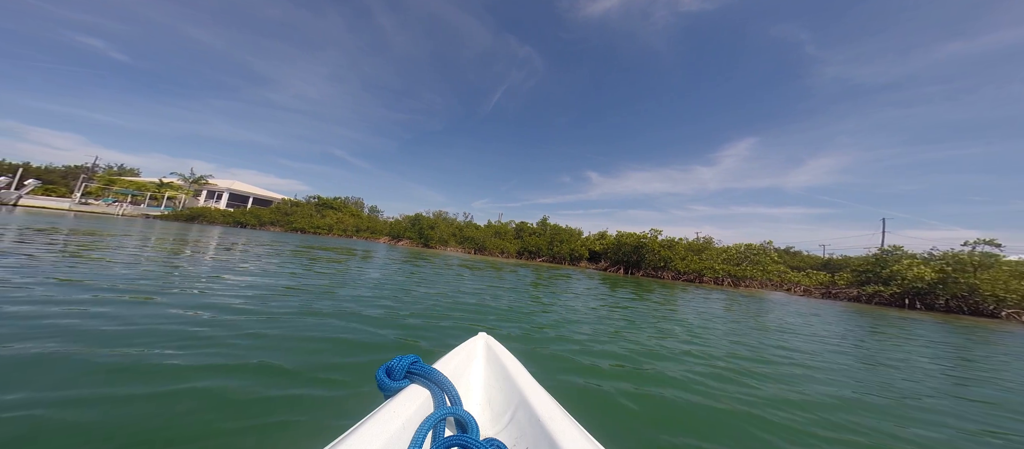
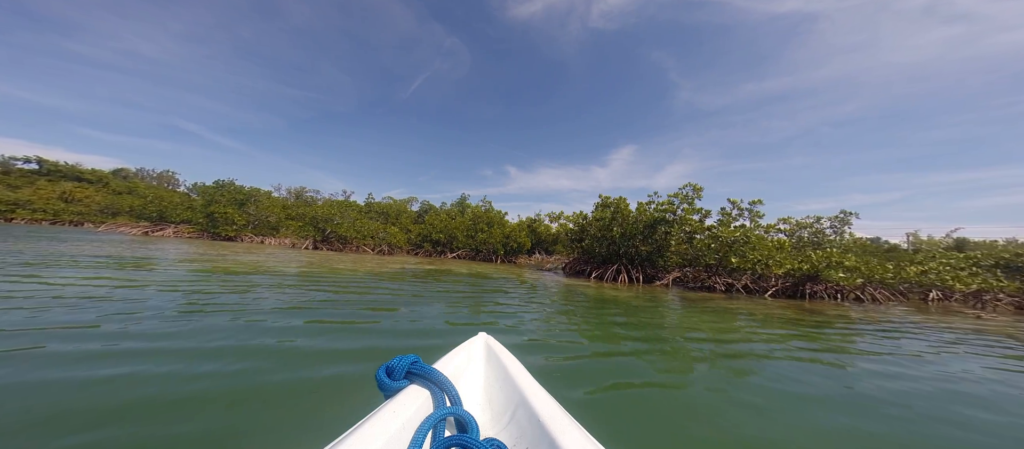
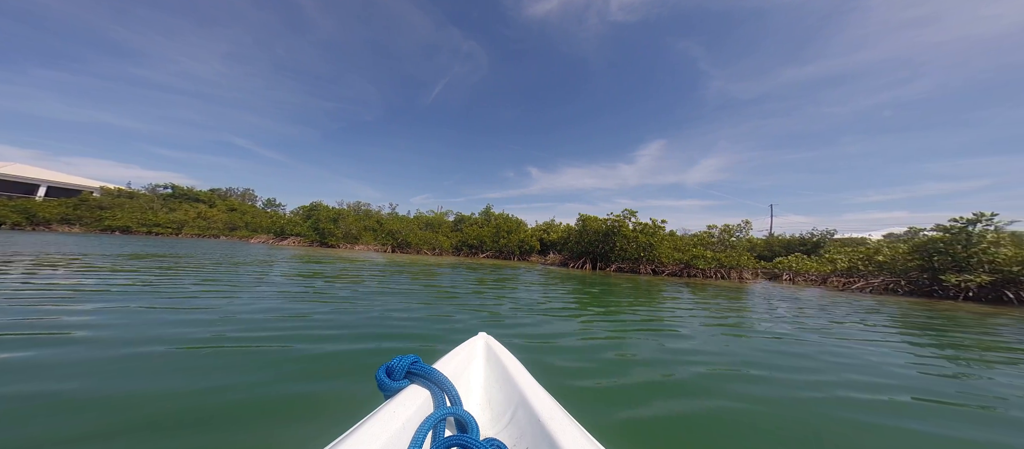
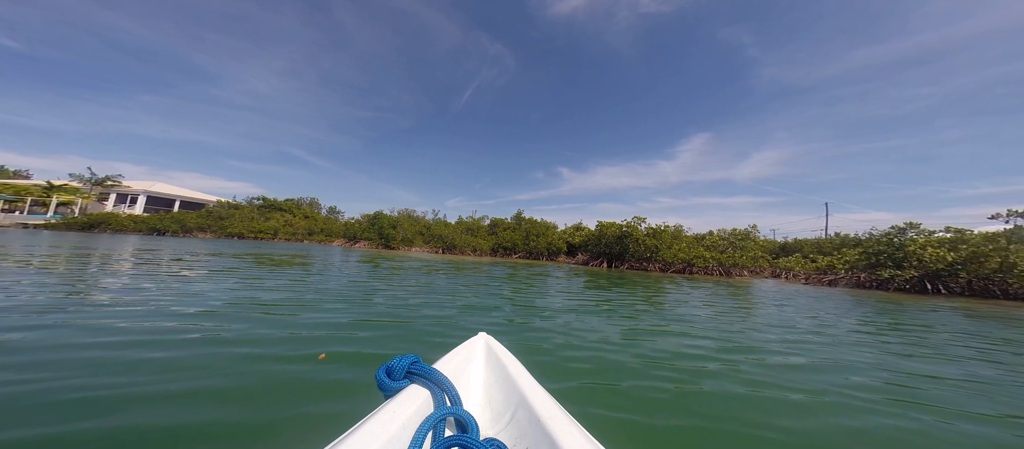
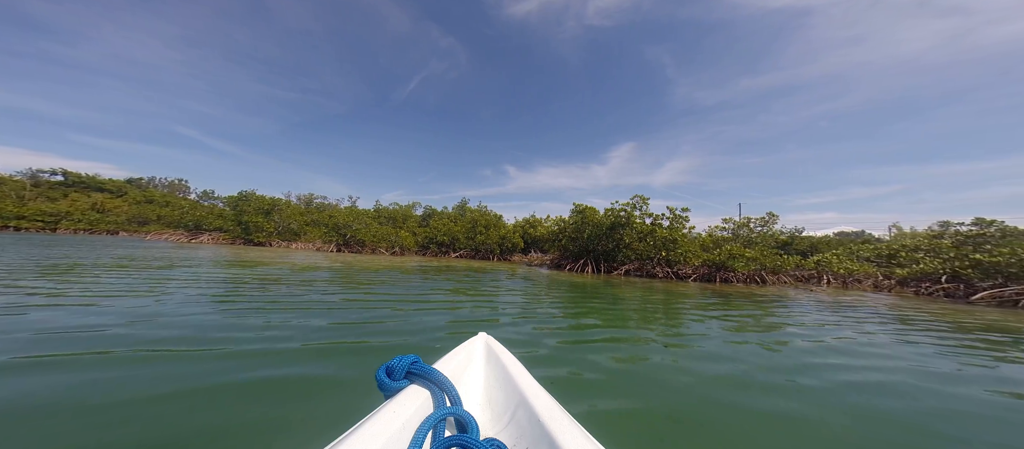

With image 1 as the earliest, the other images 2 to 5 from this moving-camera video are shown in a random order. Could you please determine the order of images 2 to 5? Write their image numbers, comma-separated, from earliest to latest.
4, 3, 5, 2
